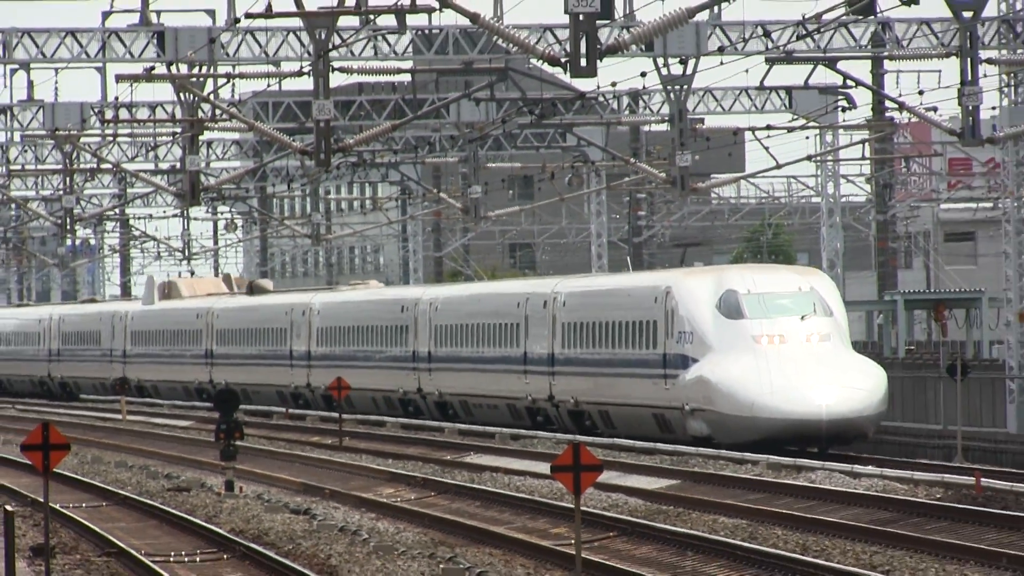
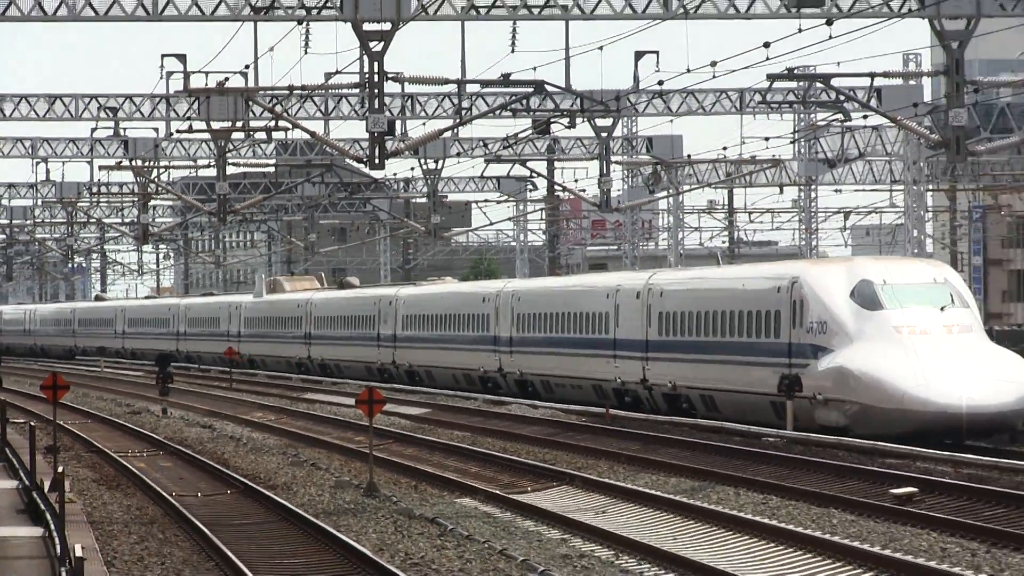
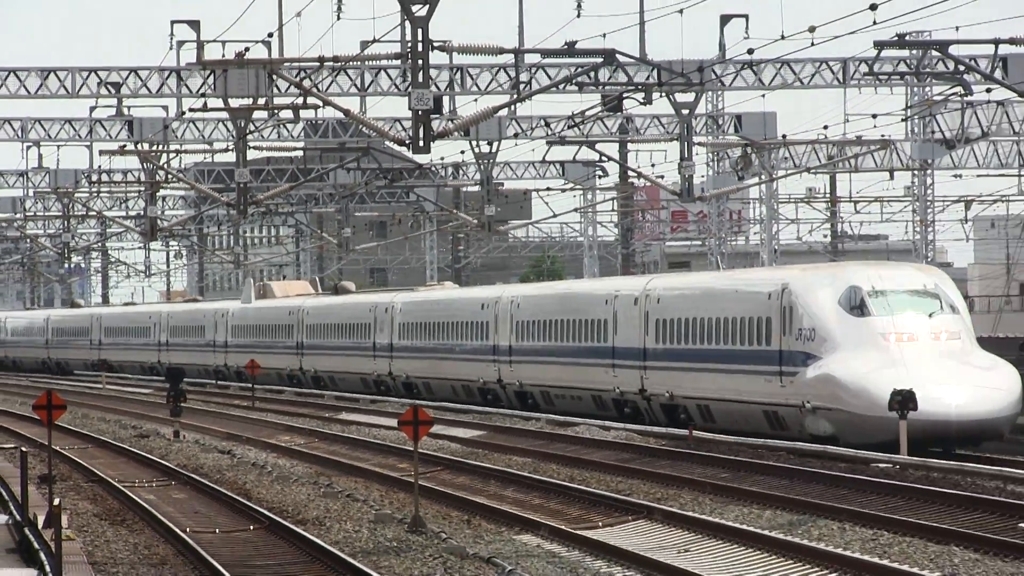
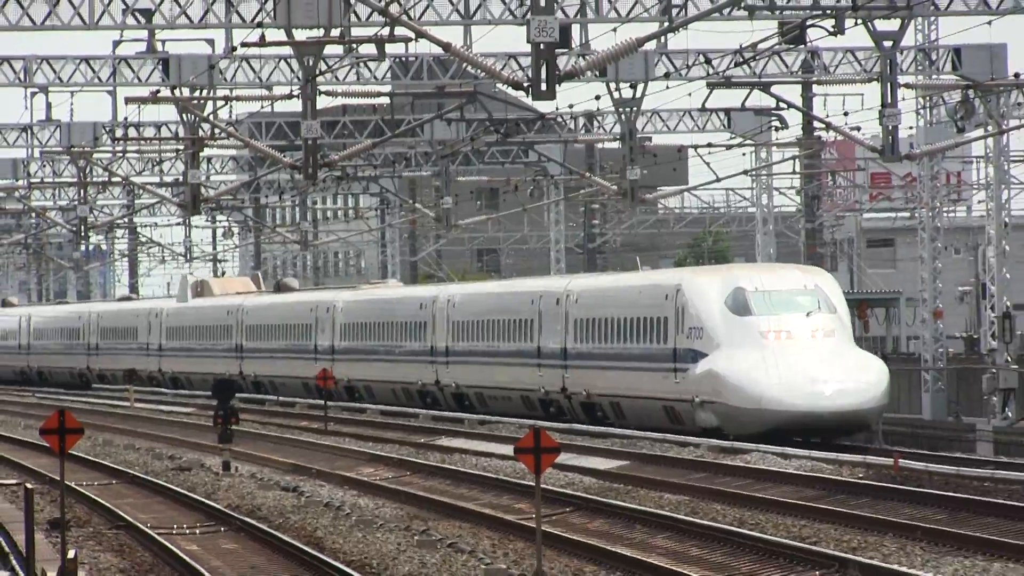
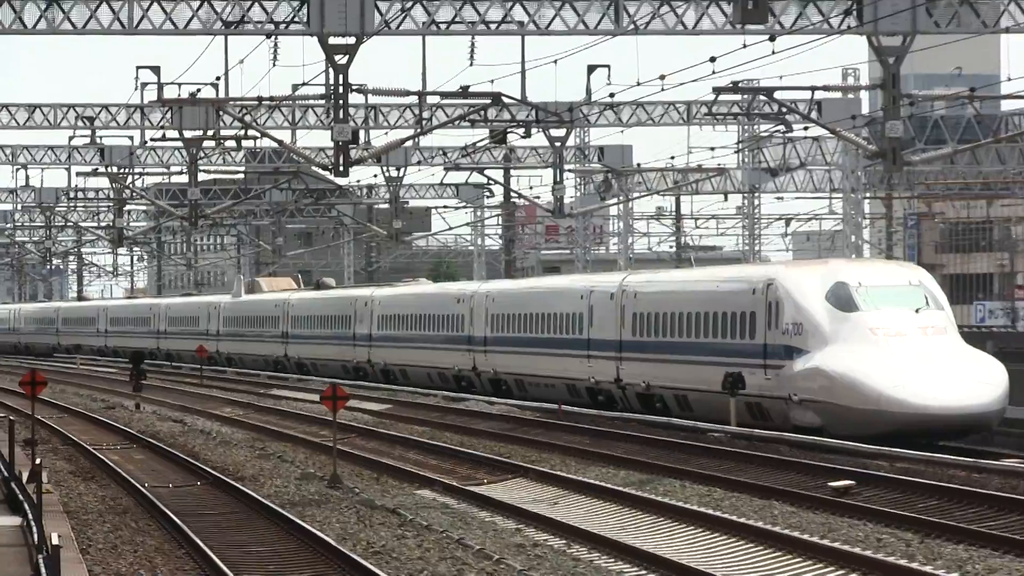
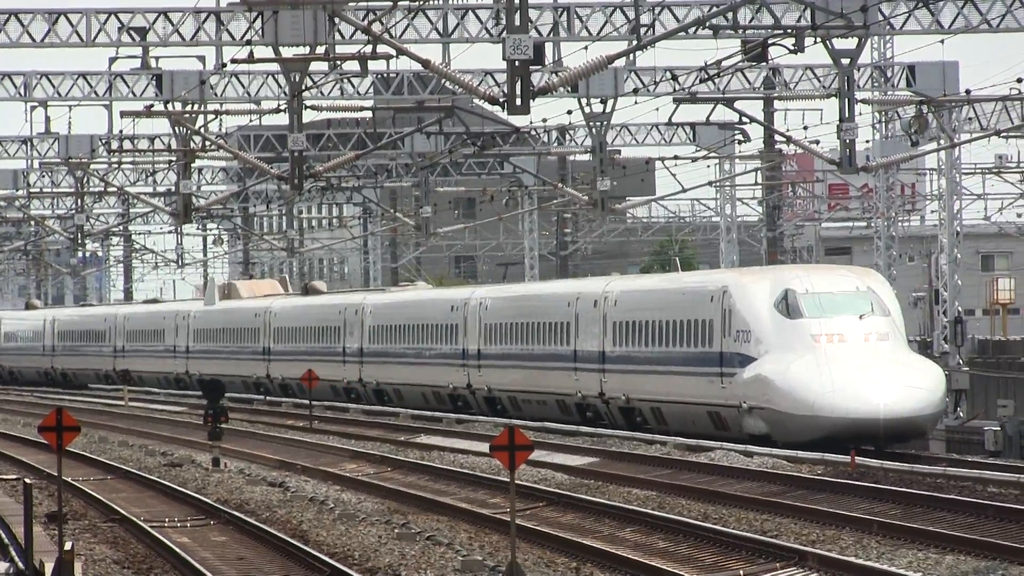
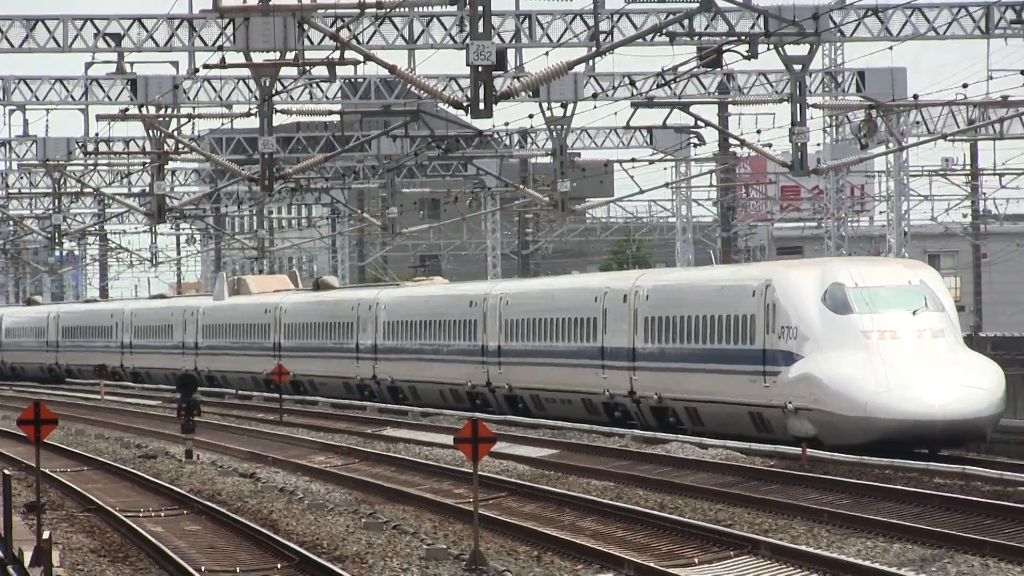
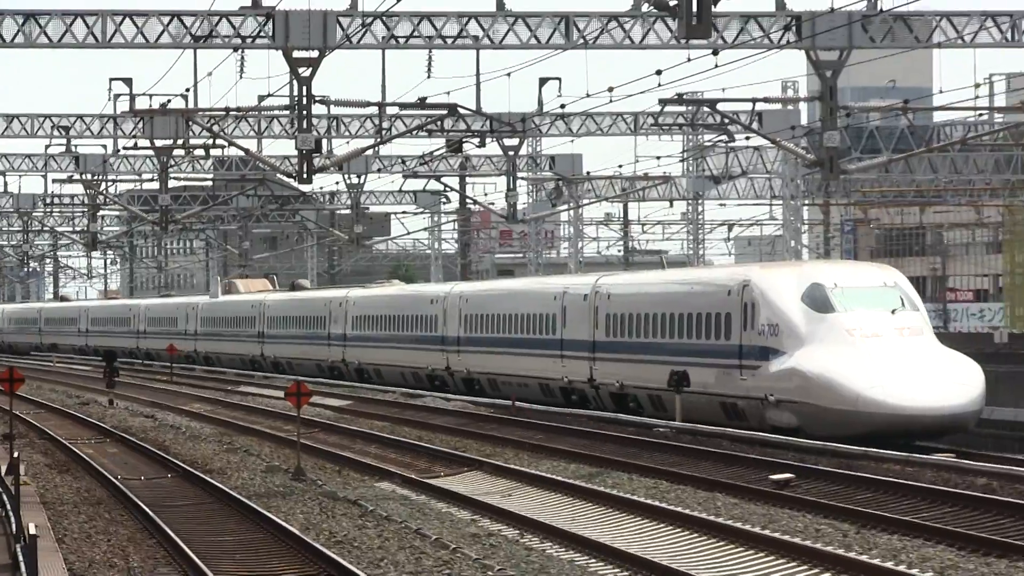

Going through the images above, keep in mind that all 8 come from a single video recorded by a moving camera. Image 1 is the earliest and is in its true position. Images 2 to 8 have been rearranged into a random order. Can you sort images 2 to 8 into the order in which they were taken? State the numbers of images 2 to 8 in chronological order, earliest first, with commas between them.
4, 6, 7, 3, 2, 5, 8
